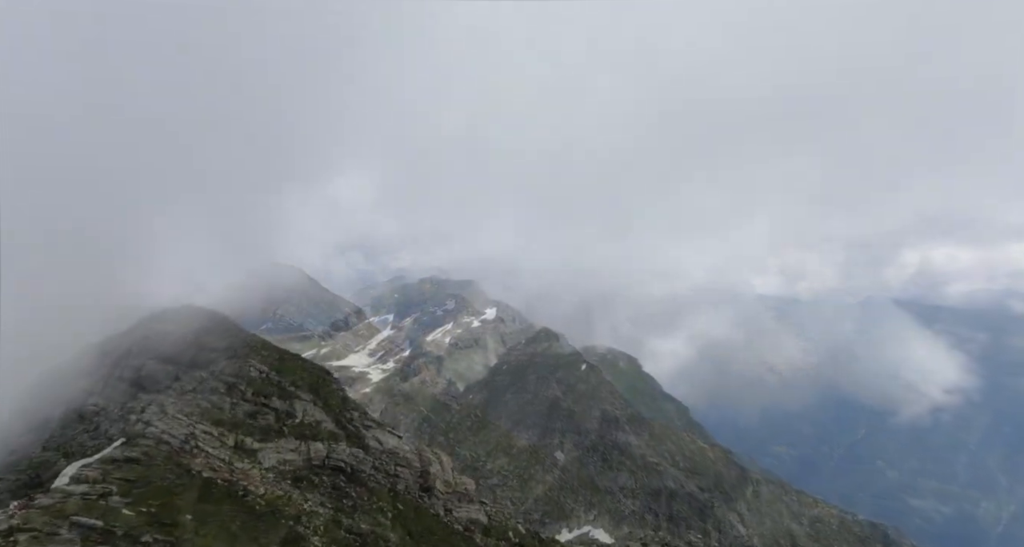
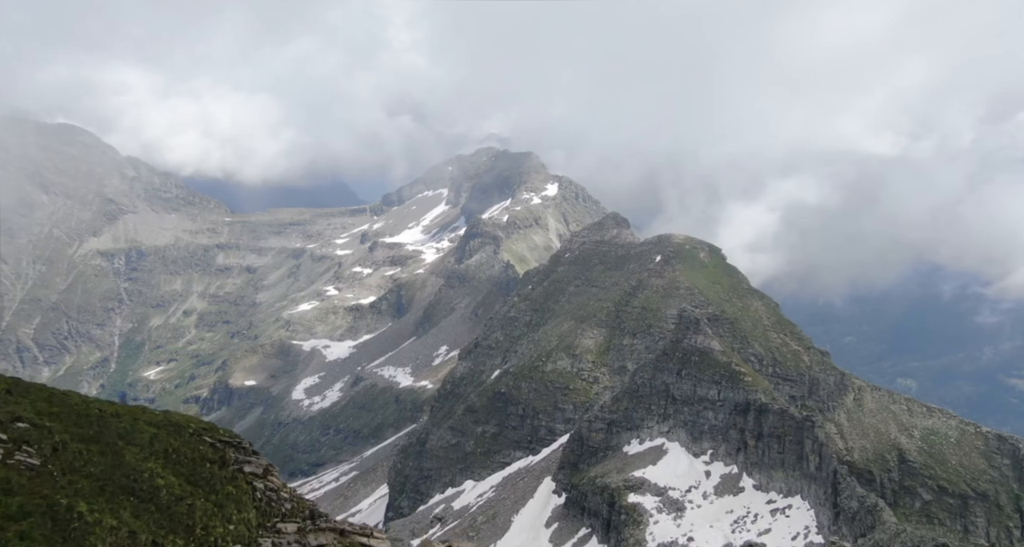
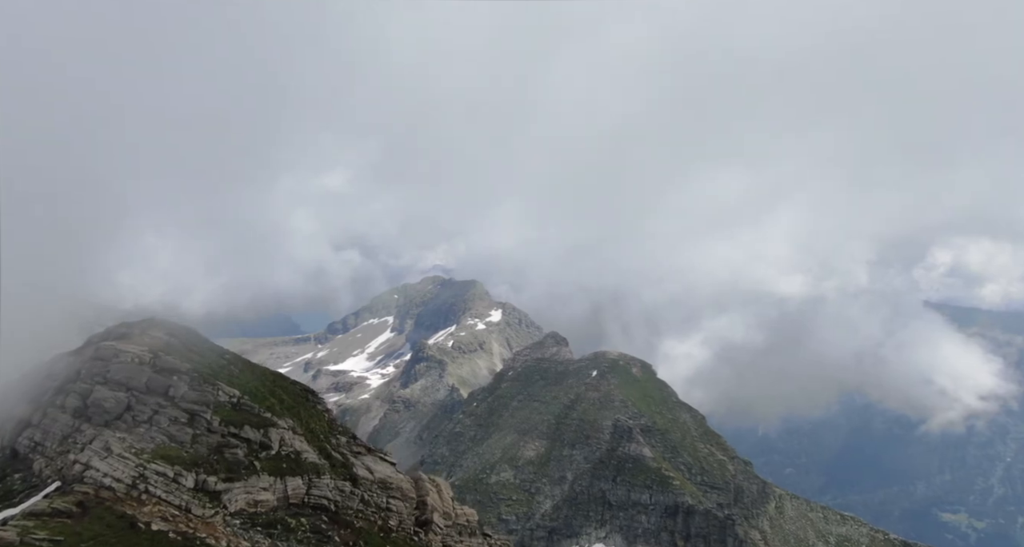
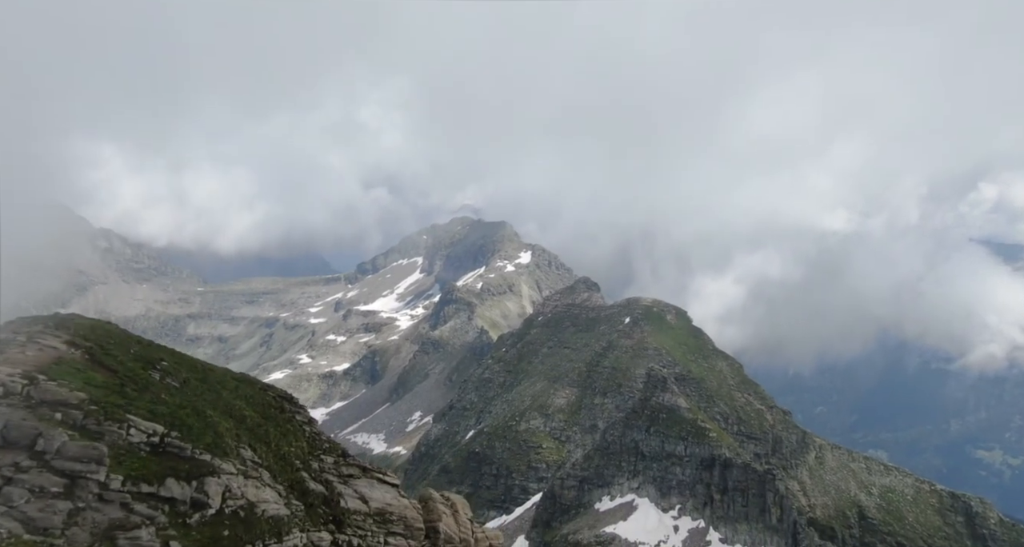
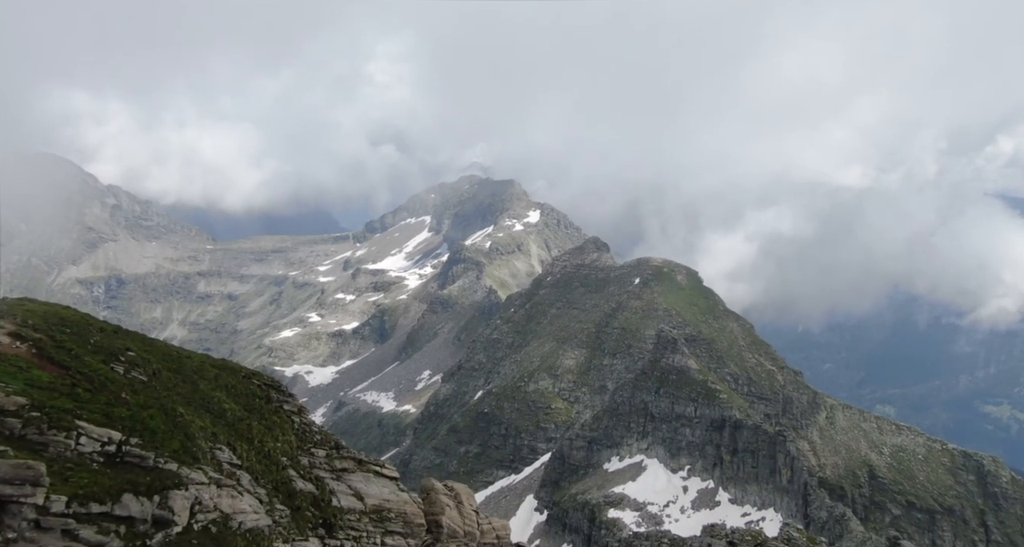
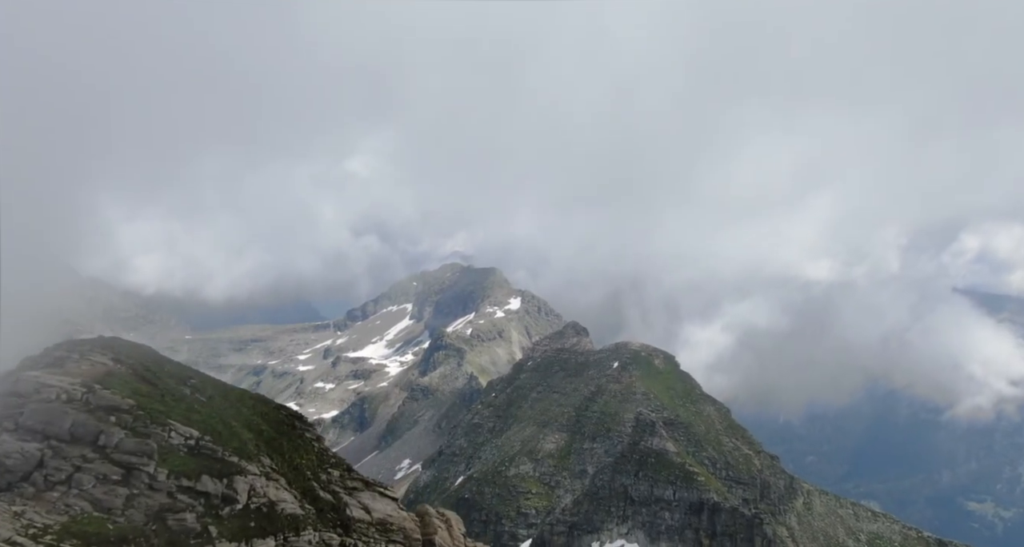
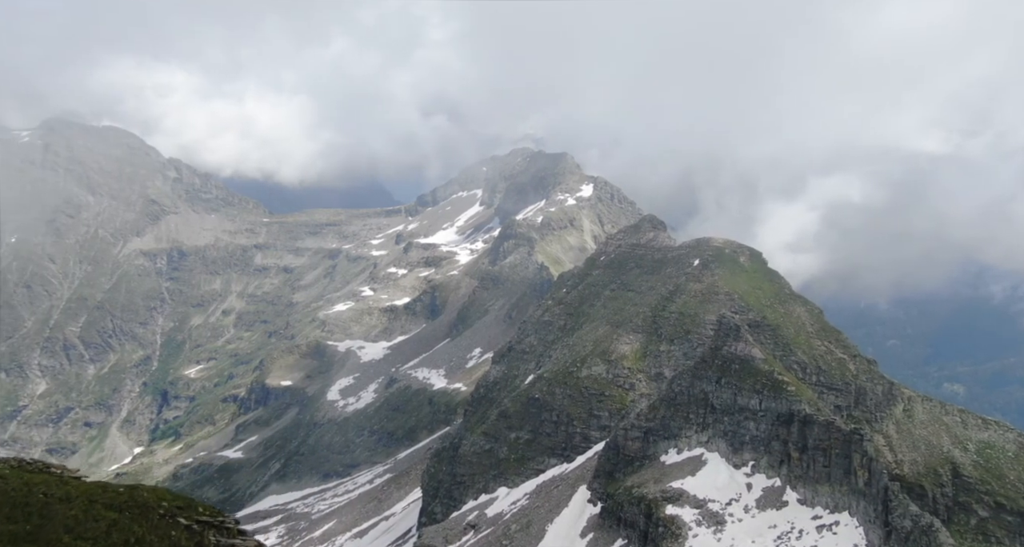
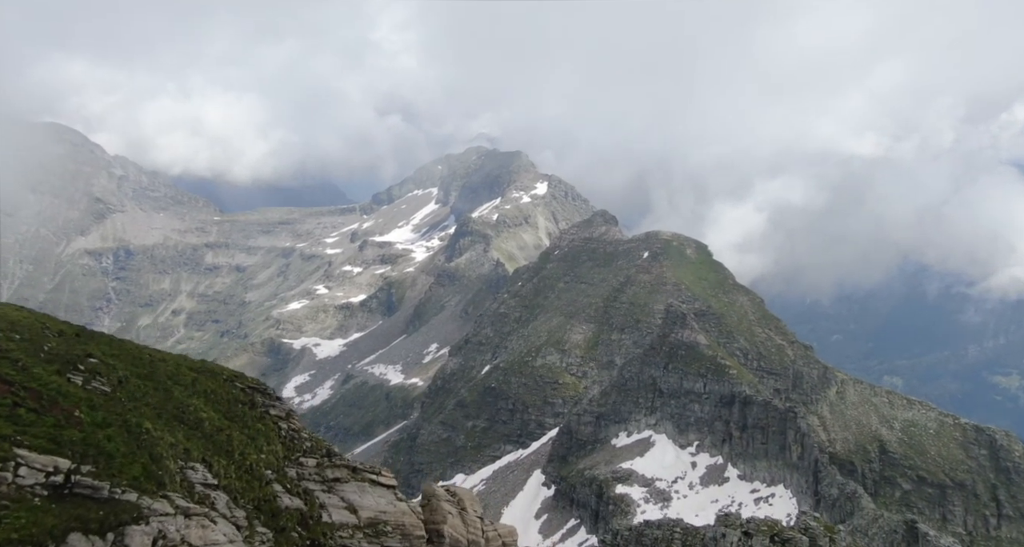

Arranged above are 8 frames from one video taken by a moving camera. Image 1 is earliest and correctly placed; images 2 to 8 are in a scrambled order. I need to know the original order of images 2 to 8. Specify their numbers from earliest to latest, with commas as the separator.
3, 6, 4, 5, 8, 2, 7
